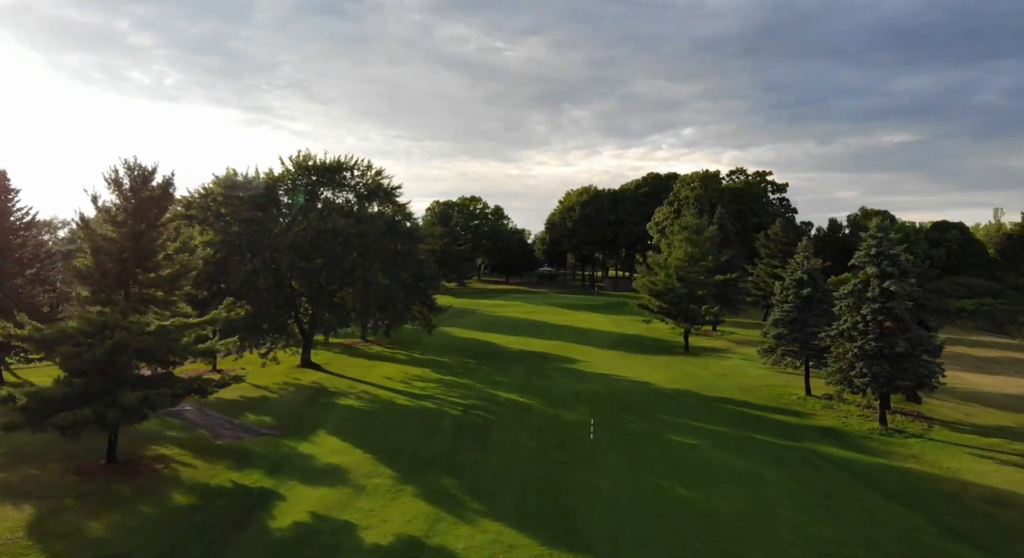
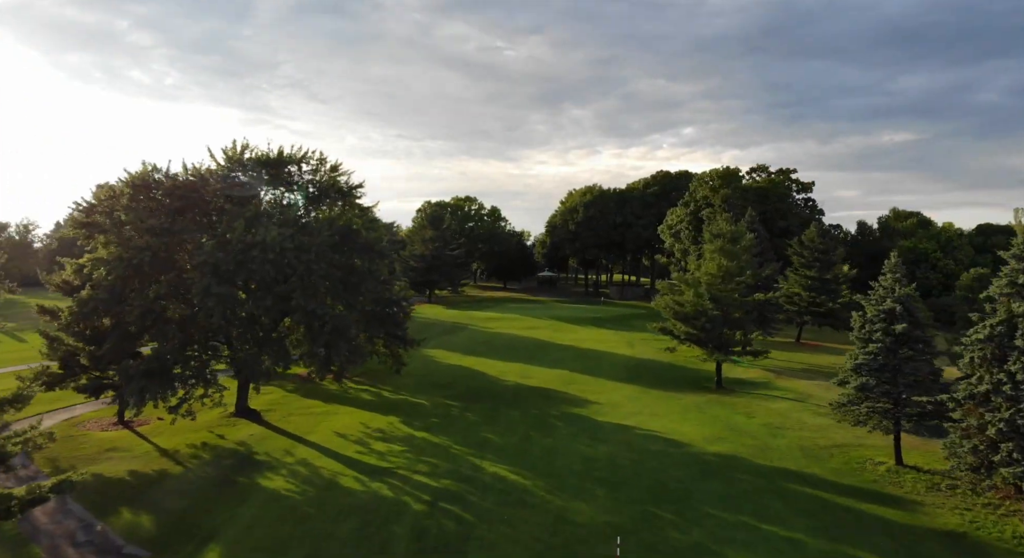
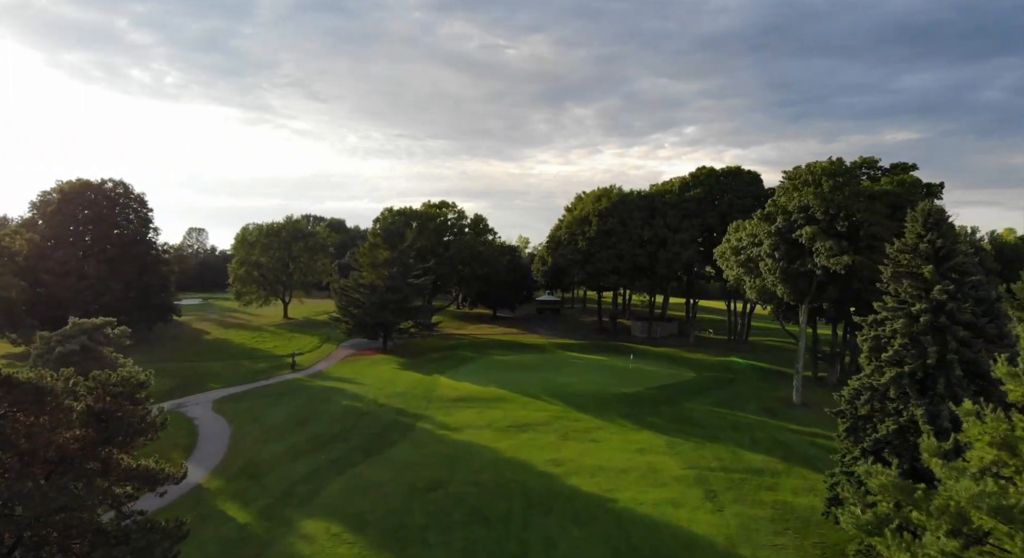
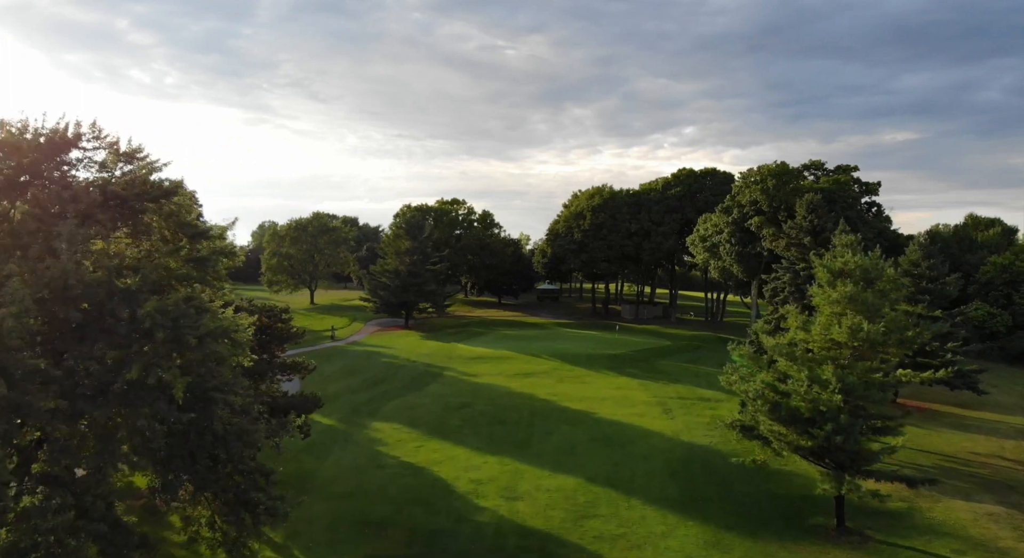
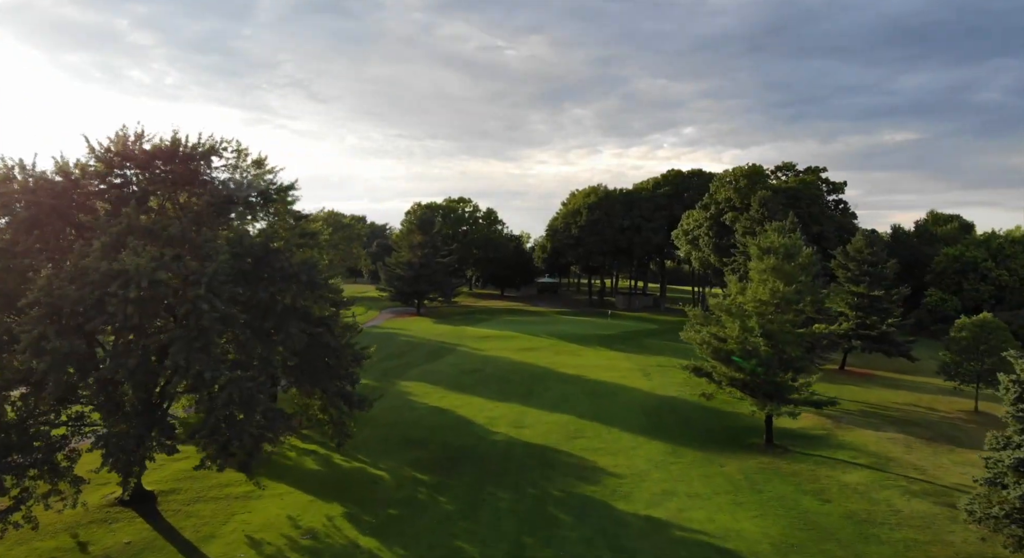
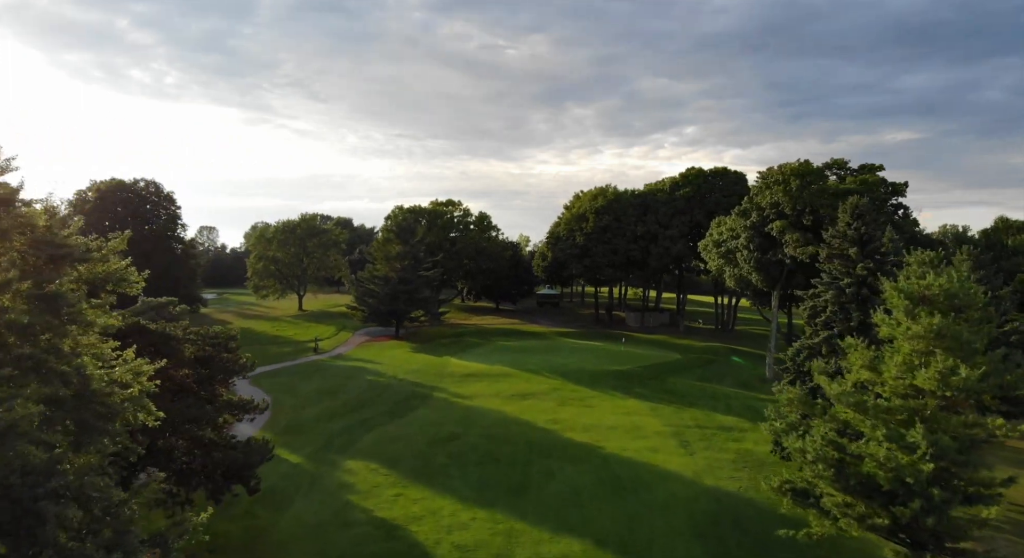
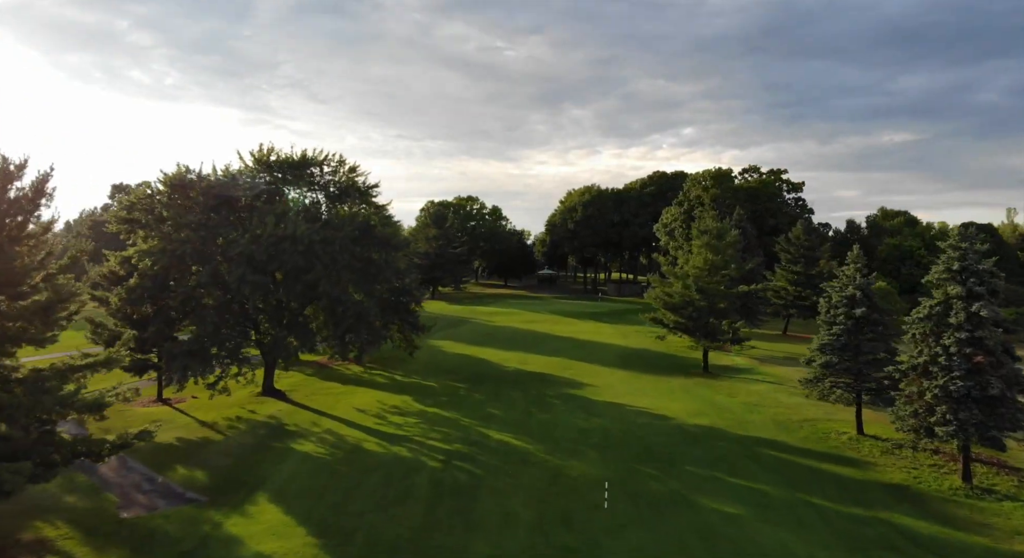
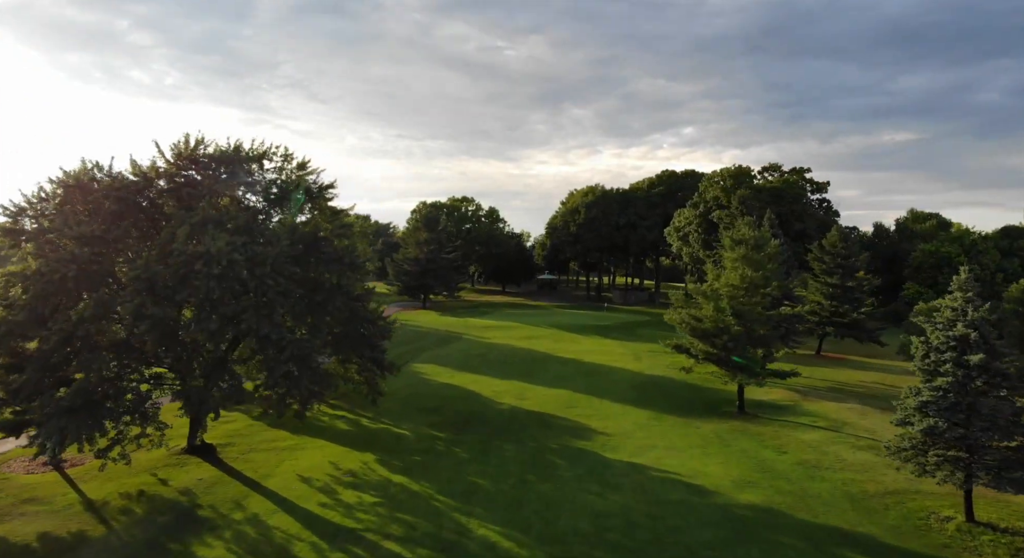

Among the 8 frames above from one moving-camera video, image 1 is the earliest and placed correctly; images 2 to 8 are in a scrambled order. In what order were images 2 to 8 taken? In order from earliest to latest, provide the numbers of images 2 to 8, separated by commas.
7, 2, 8, 5, 4, 6, 3
